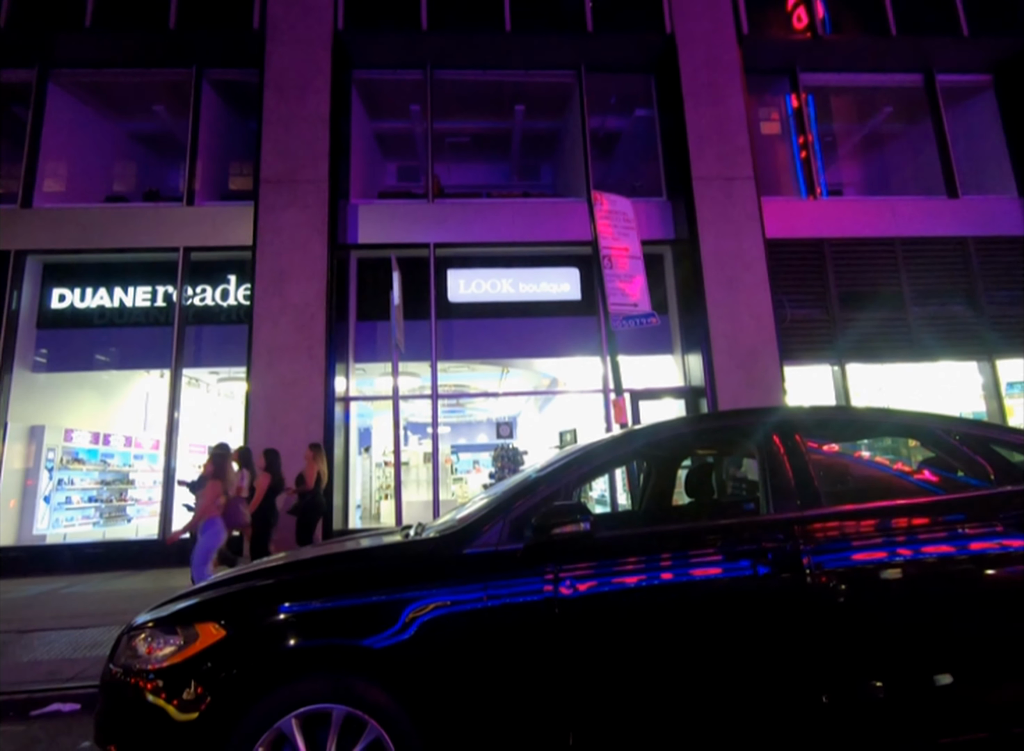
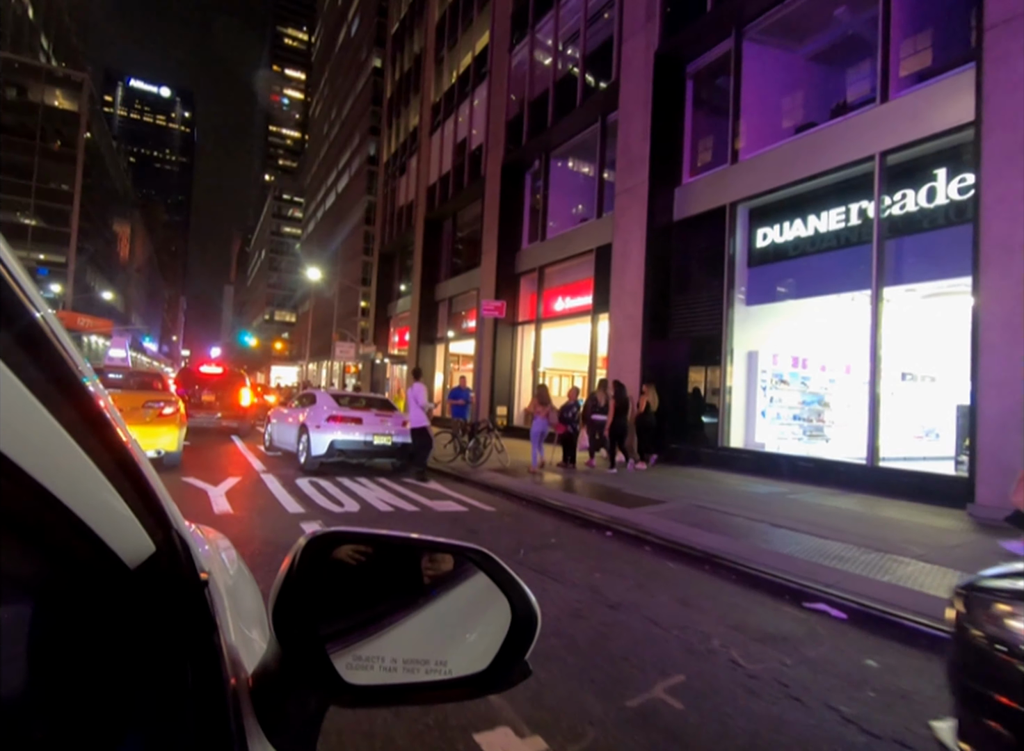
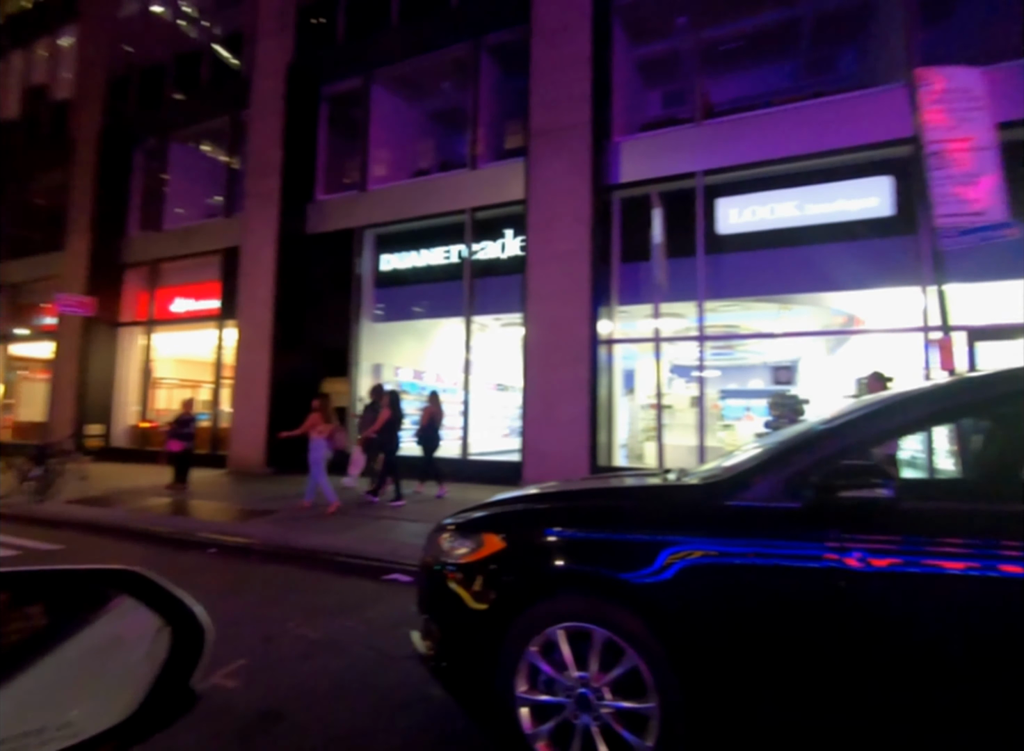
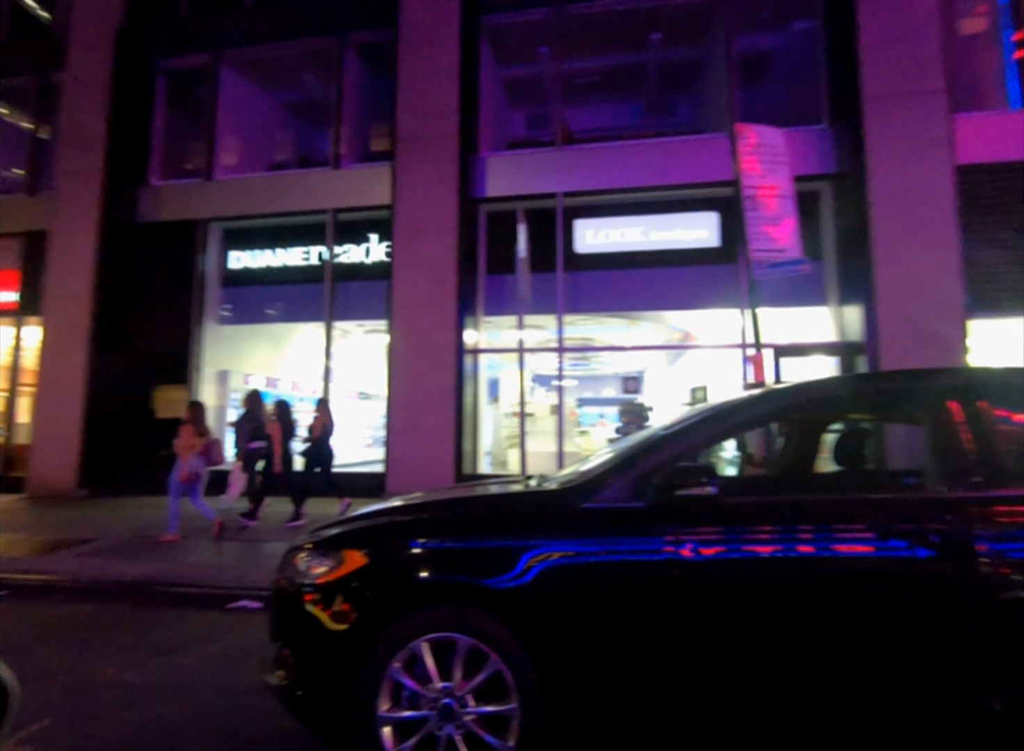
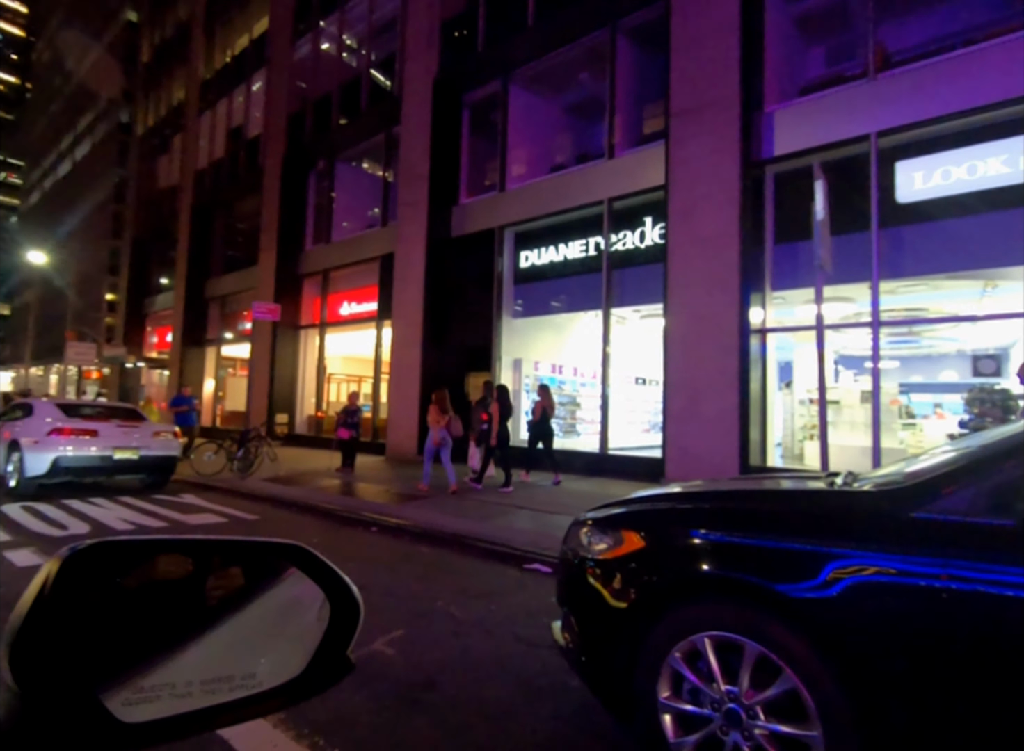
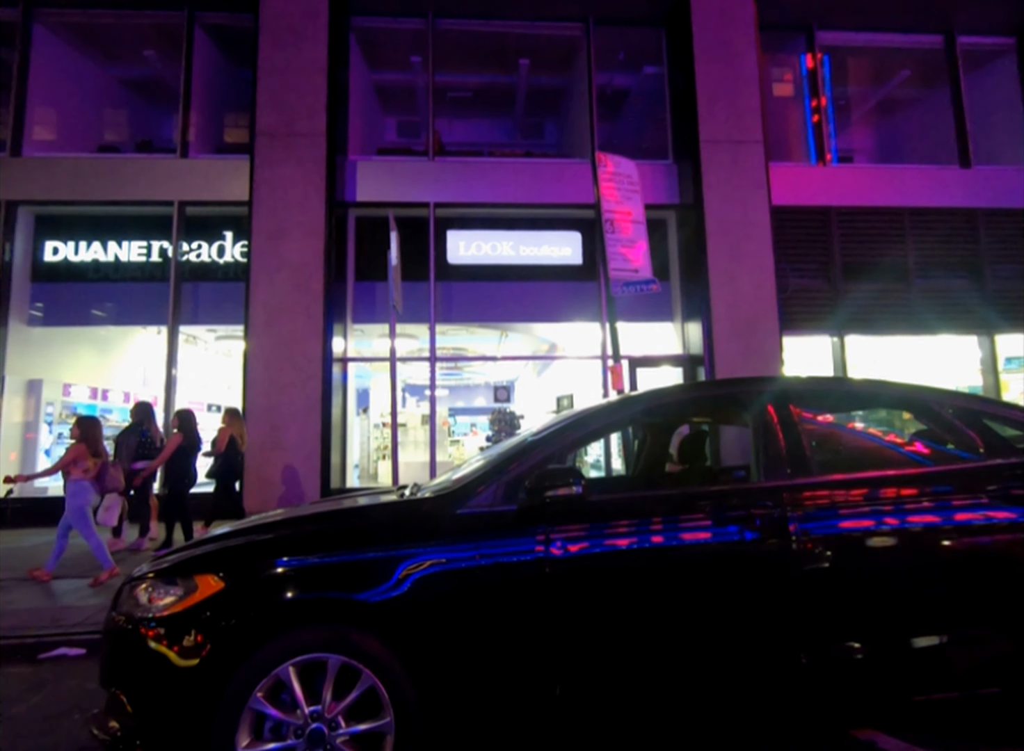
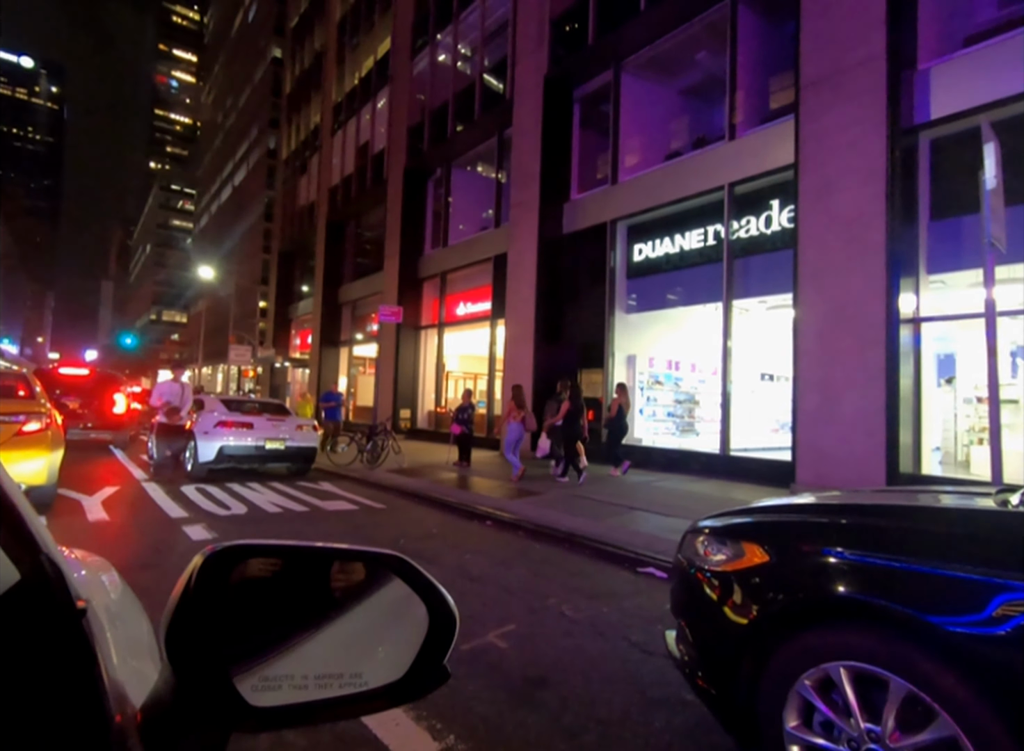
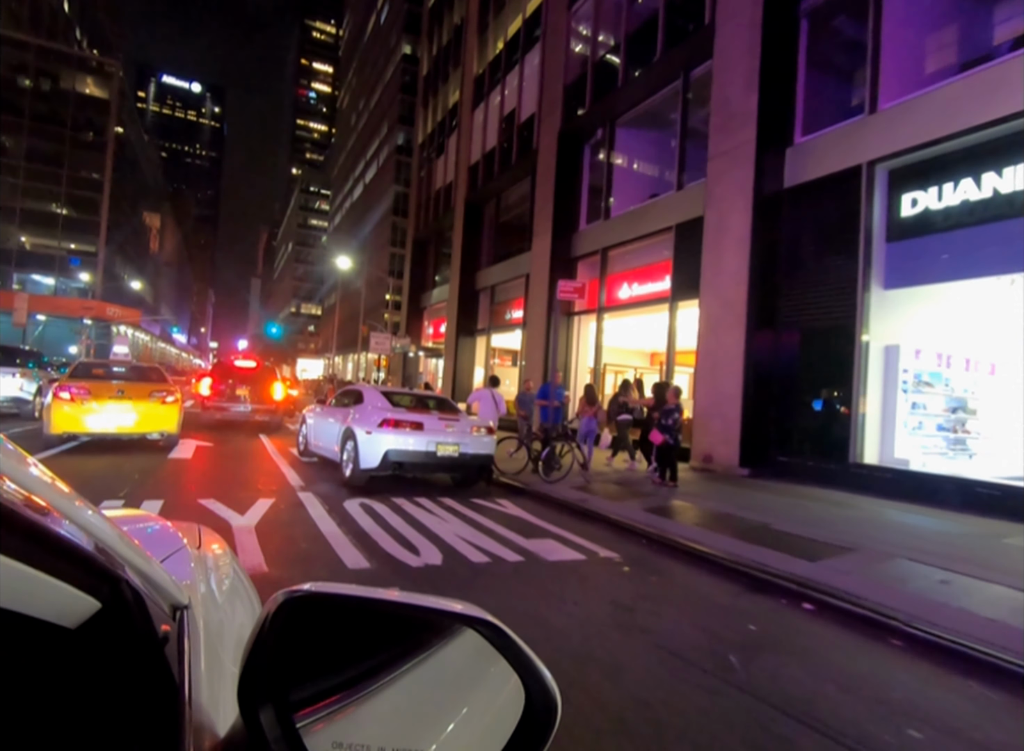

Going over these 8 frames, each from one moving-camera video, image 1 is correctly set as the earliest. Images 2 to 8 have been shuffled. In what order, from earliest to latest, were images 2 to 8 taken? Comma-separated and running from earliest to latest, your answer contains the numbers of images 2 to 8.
6, 4, 3, 5, 7, 2, 8
